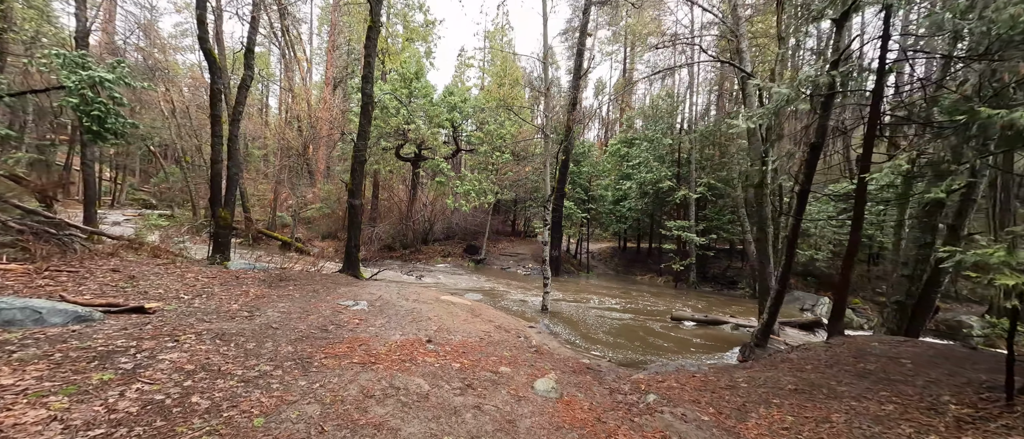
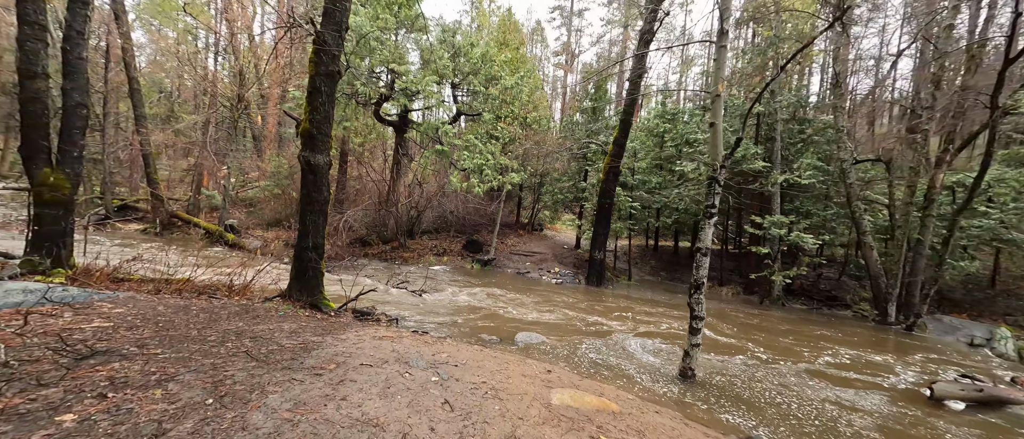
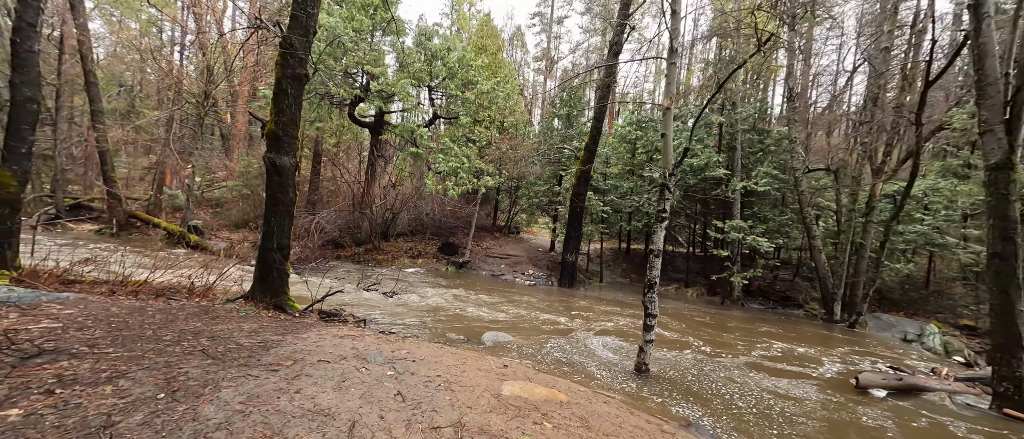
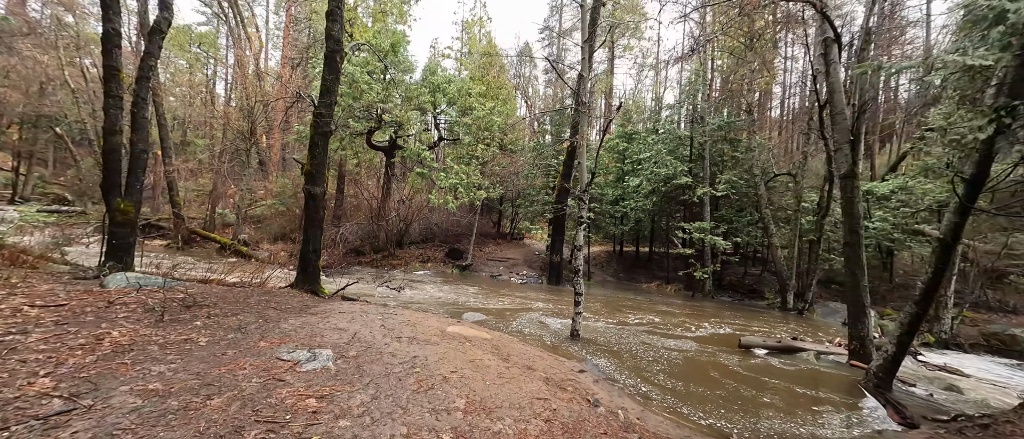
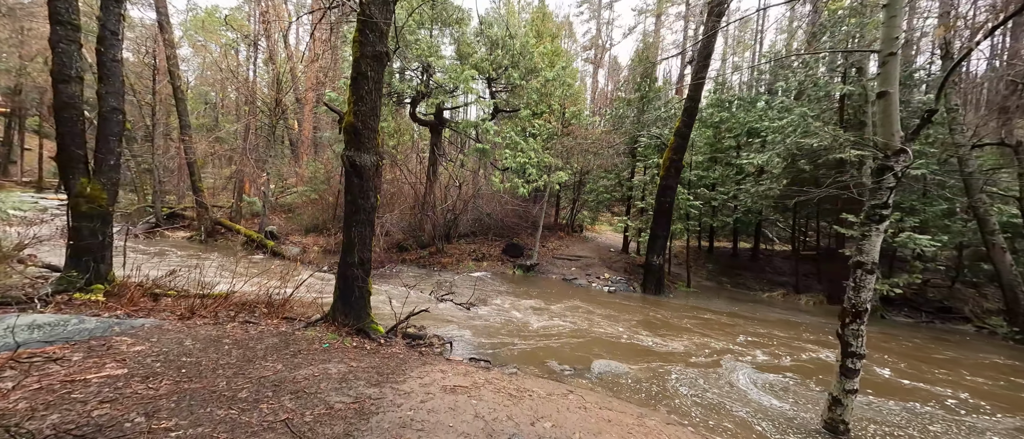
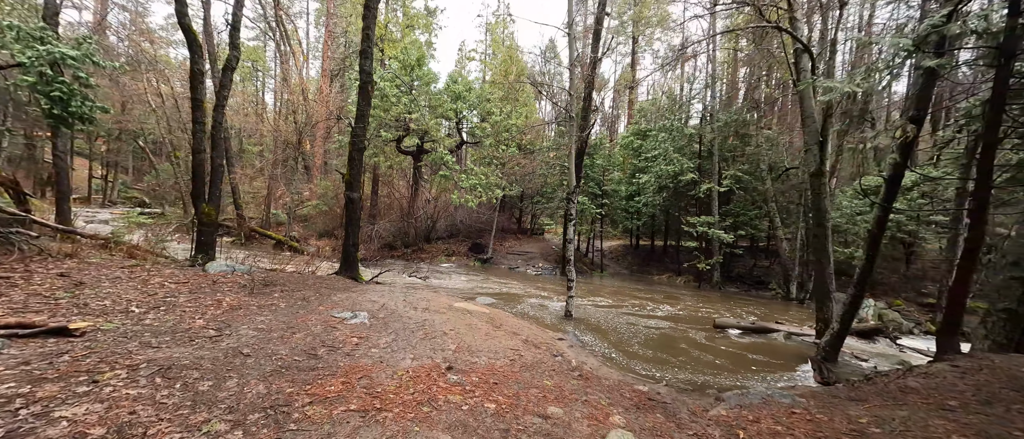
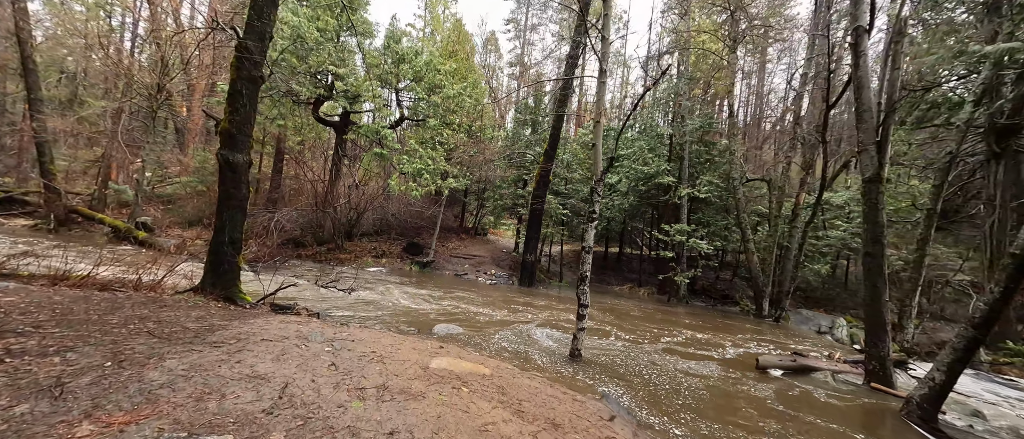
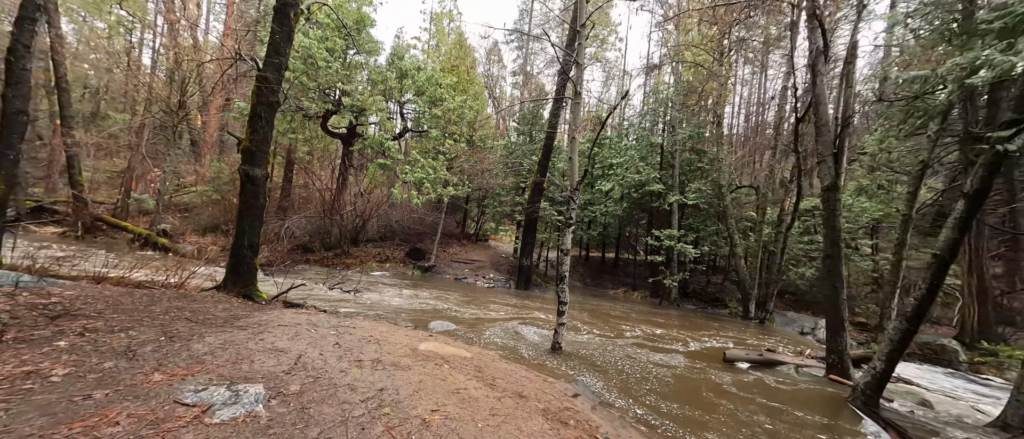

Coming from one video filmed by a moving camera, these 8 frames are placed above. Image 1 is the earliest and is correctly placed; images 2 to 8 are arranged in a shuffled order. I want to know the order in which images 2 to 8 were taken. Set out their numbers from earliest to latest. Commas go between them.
6, 4, 8, 7, 3, 2, 5
